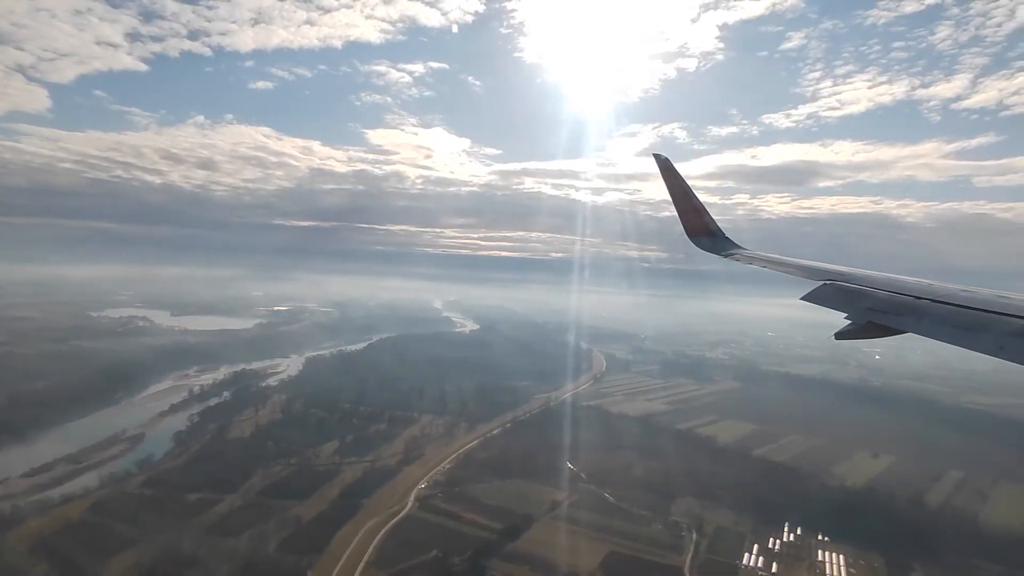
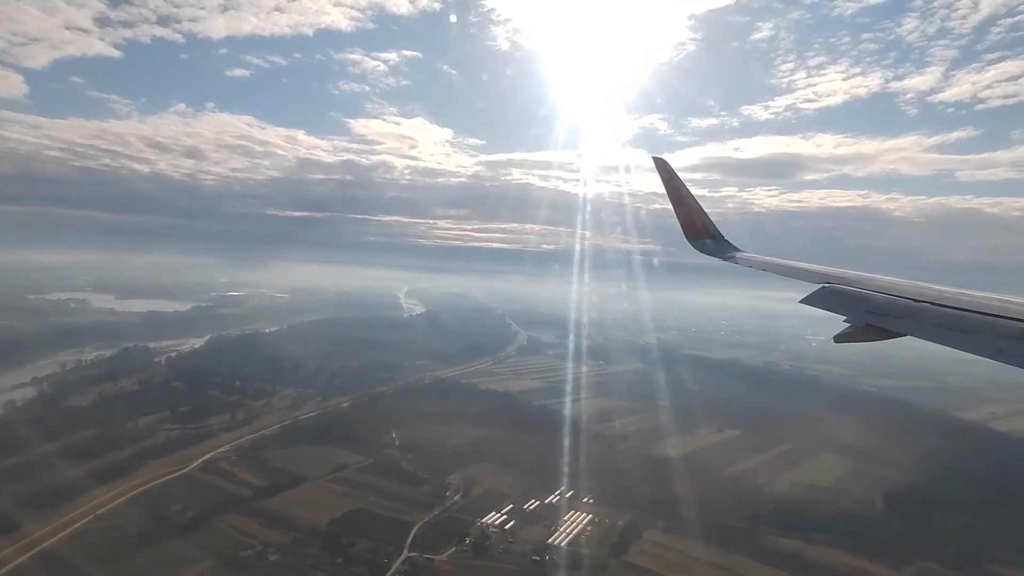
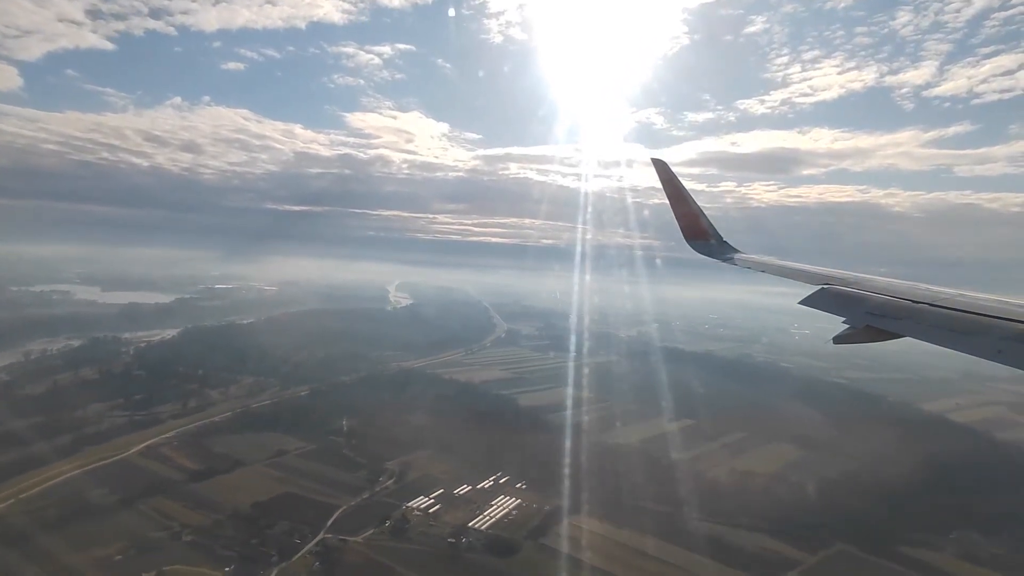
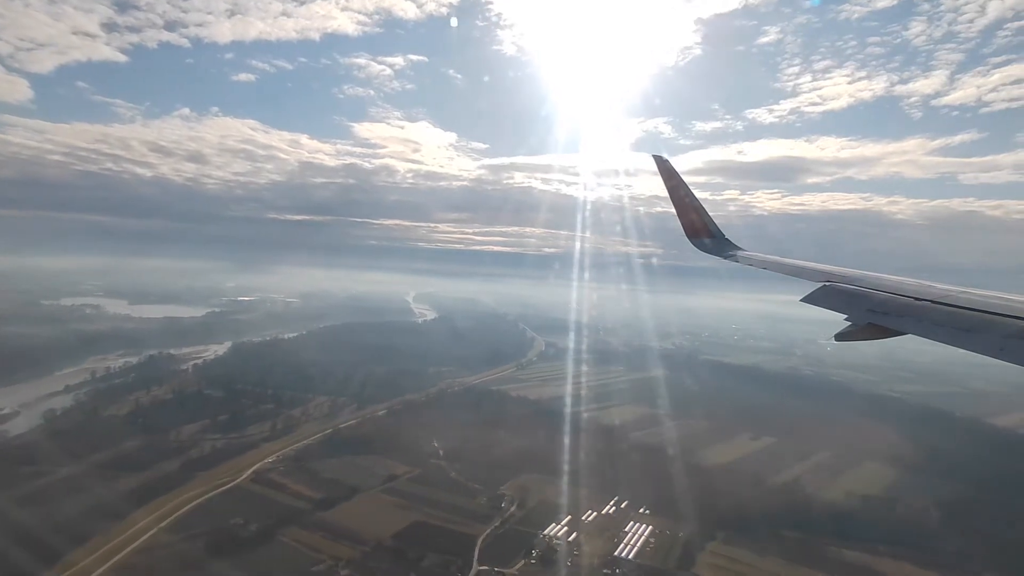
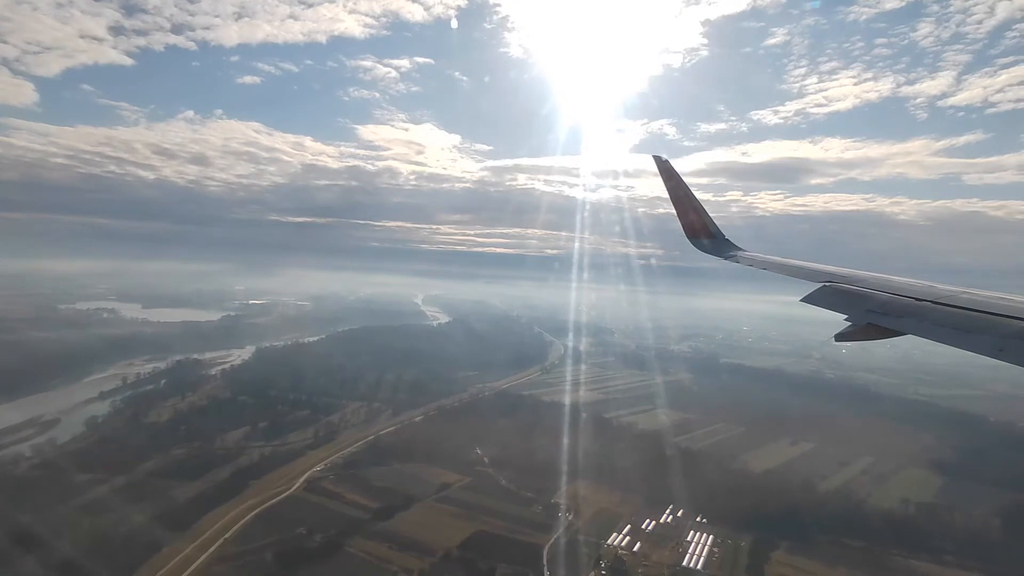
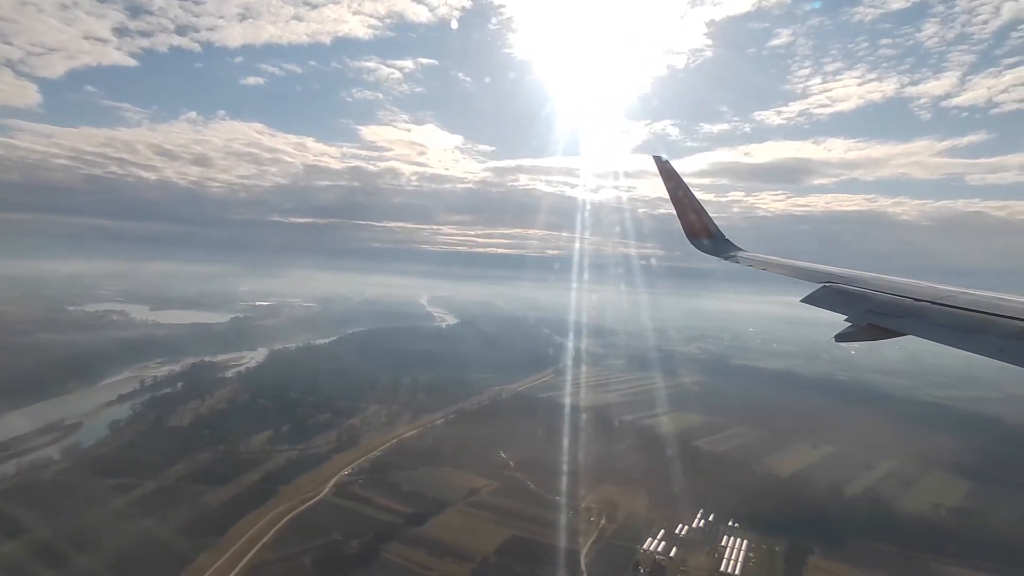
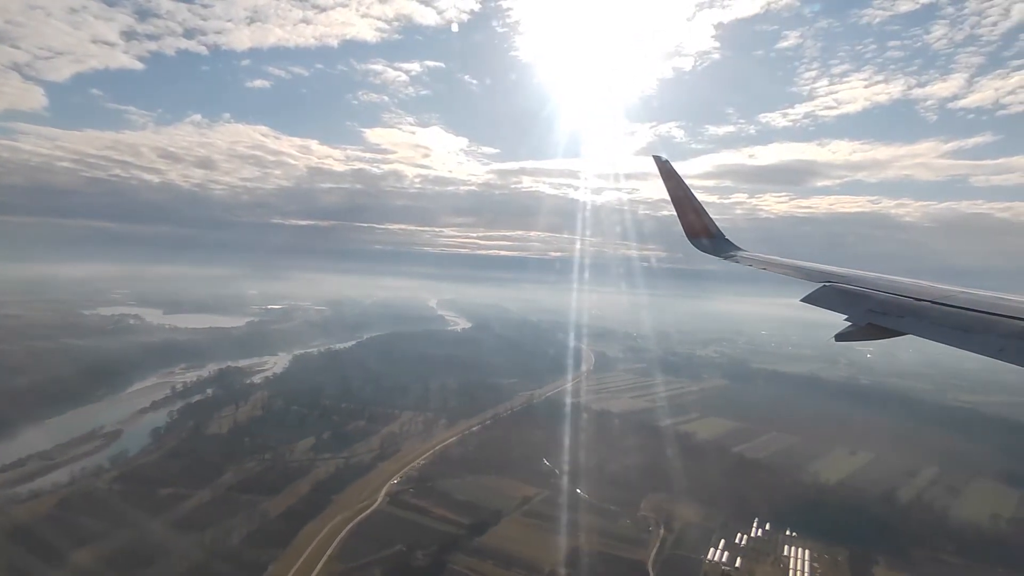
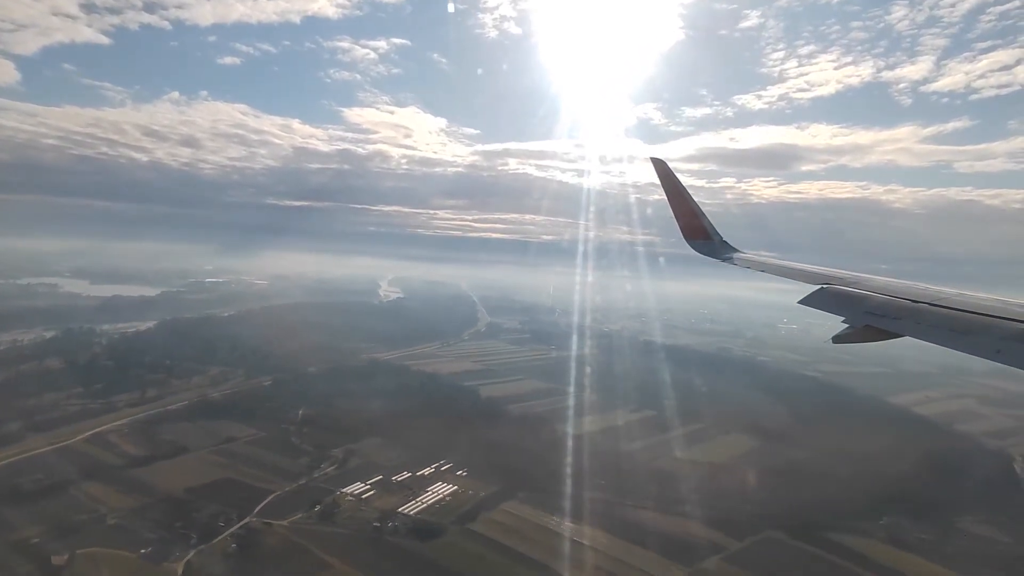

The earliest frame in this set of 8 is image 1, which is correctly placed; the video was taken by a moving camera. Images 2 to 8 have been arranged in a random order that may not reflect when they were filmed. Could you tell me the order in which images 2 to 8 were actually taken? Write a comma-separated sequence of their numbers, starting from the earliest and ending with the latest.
7, 6, 5, 4, 2, 3, 8
